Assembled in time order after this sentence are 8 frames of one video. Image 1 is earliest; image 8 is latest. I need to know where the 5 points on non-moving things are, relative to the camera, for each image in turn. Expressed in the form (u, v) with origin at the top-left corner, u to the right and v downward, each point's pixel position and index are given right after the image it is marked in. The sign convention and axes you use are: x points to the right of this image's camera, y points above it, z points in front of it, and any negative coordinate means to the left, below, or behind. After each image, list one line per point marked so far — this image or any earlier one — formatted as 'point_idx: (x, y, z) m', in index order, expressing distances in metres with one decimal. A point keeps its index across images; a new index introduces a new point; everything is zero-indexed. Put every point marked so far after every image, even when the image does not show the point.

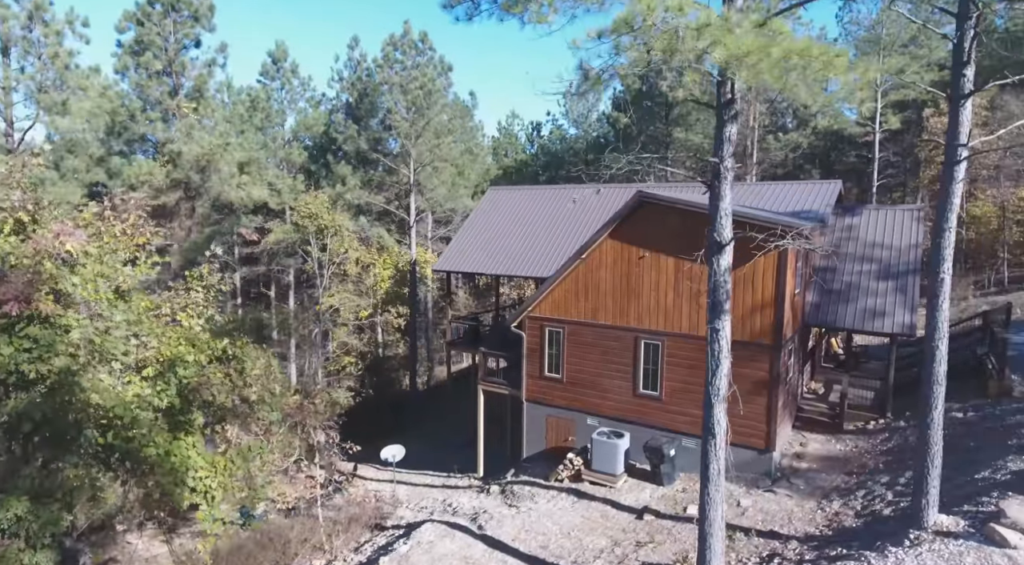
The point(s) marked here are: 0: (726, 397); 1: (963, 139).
0: (+2.8, -1.5, +8.8) m
1: (+5.9, +1.9, +8.8) m
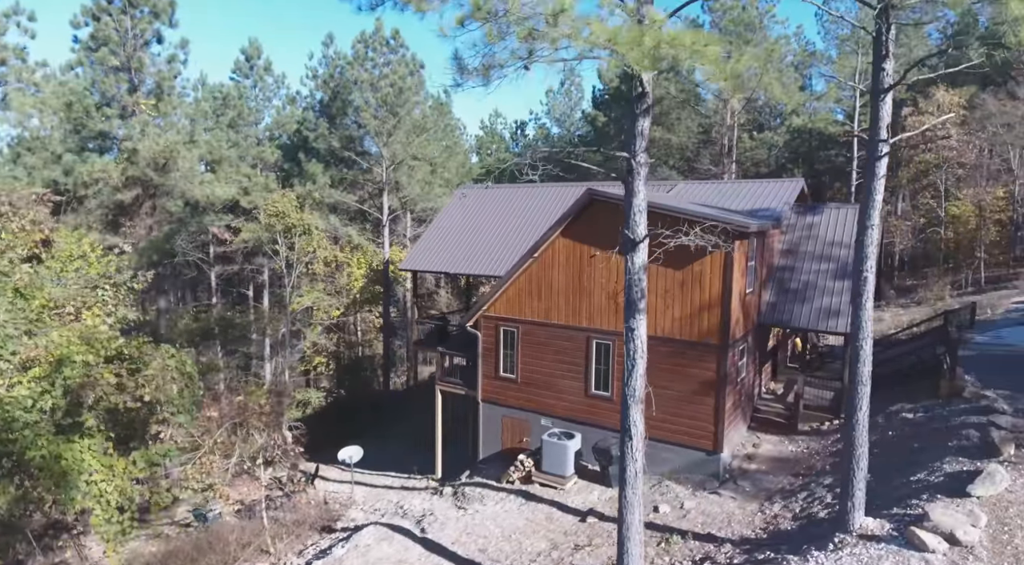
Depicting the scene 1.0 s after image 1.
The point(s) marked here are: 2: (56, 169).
0: (+1.7, -1.5, +8.6) m
1: (+4.7, +1.9, +8.6) m
2: (-13.3, +3.3, +19.7) m
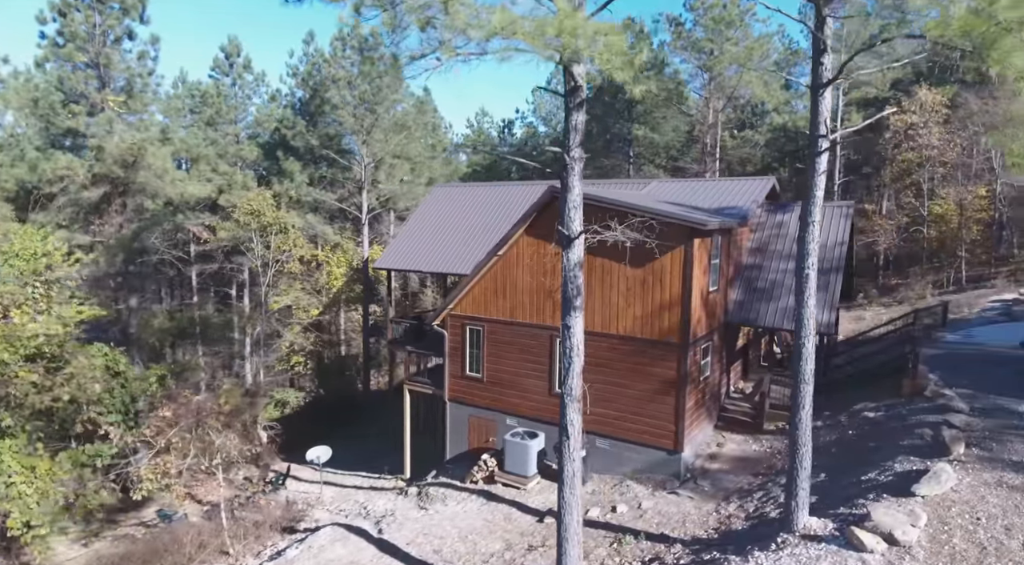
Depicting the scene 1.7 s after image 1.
0: (+0.9, -1.4, +8.5) m
1: (+3.9, +1.9, +8.5) m
2: (-14.2, +3.4, +19.5) m
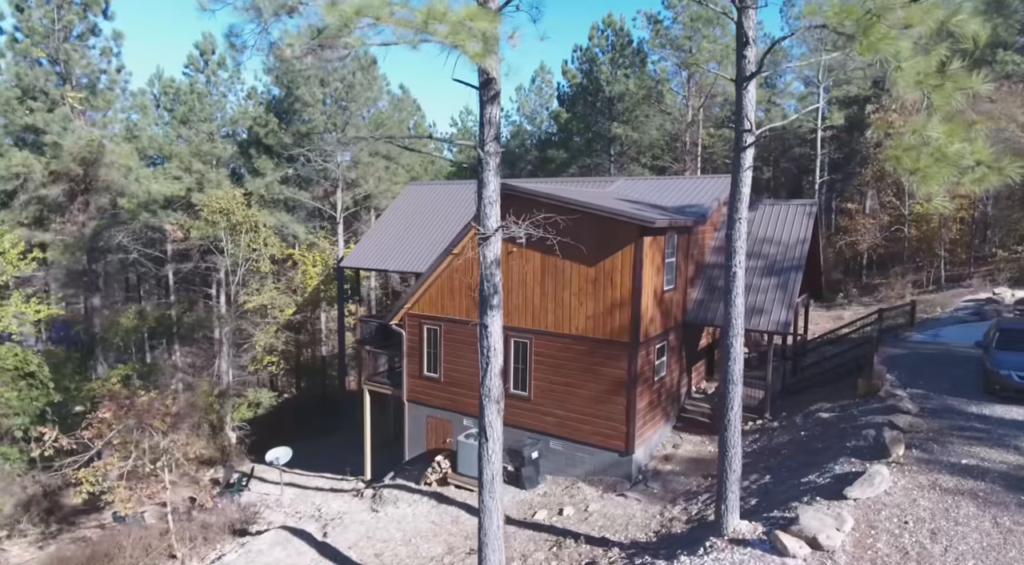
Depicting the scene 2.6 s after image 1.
0: (-0.1, -1.4, +8.2) m
1: (+2.9, +2.0, +8.3) m
2: (-15.3, +3.4, +19.2) m
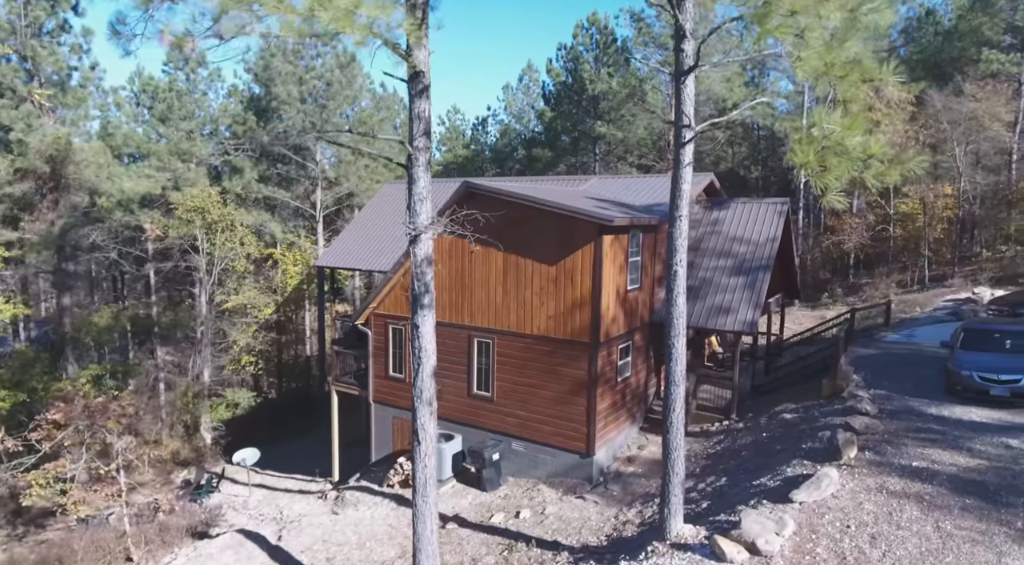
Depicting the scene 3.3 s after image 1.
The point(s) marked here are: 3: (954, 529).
0: (-0.9, -1.4, +8.0) m
1: (+2.1, +2.0, +8.1) m
2: (-16.1, +3.4, +19.0) m
3: (+5.0, -2.8, +7.6) m
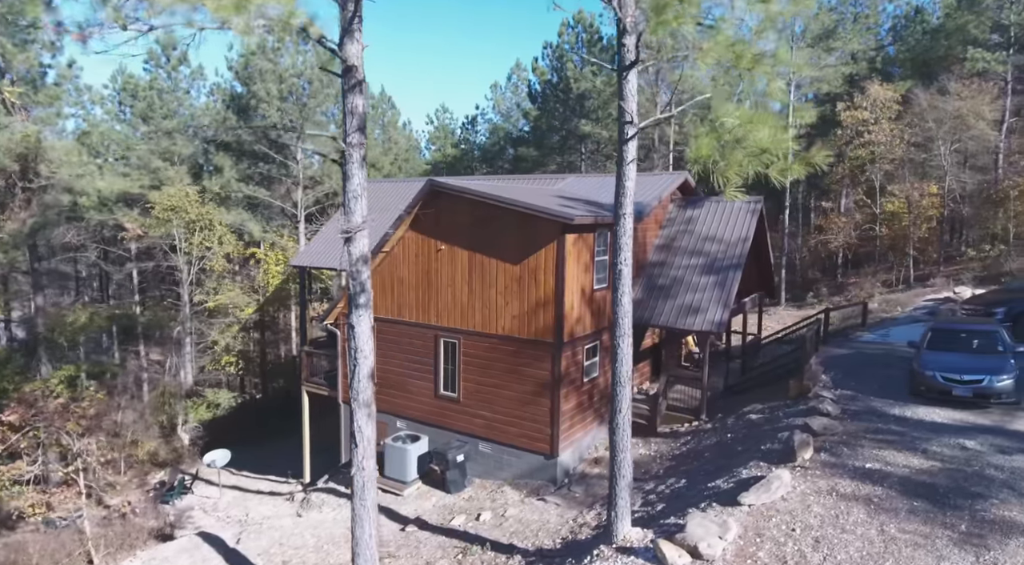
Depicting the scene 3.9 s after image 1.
0: (-1.7, -1.4, +7.9) m
1: (+1.4, +2.0, +8.0) m
2: (-16.8, +3.4, +18.7) m
3: (+4.3, -2.8, +7.5) m
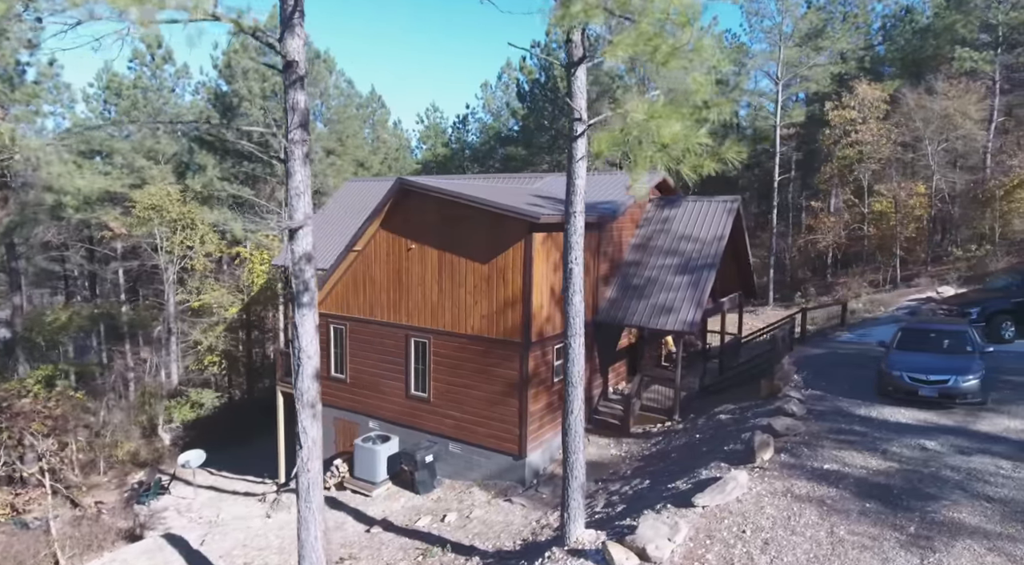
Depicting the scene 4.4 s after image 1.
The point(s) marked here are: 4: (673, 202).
0: (-2.3, -1.4, +7.8) m
1: (+0.8, +2.0, +7.9) m
2: (-17.5, +3.5, +18.6) m
3: (+3.7, -2.8, +7.4) m
4: (+4.3, +2.1, +17.9) m
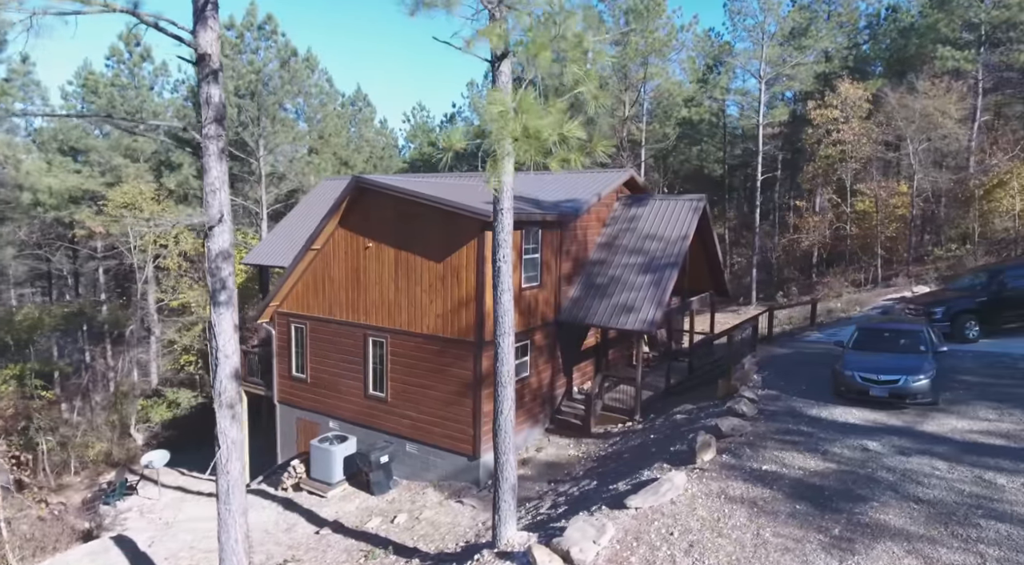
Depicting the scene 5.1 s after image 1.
0: (-3.1, -1.3, +7.6) m
1: (0.0, +2.0, +7.7) m
2: (-18.4, +3.5, +18.4) m
3: (+2.8, -2.7, +7.3) m
4: (+3.4, +2.2, +17.8) m
